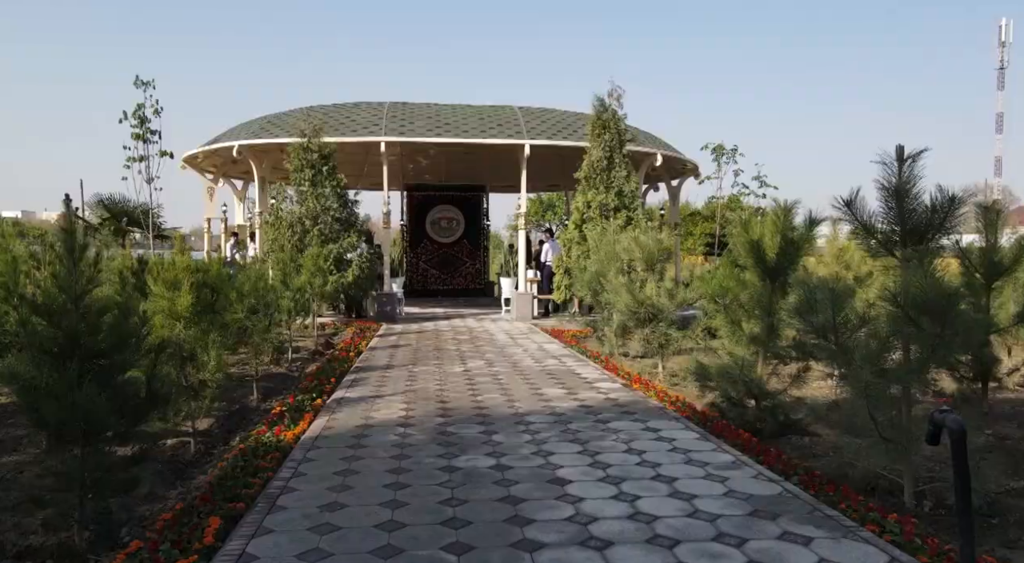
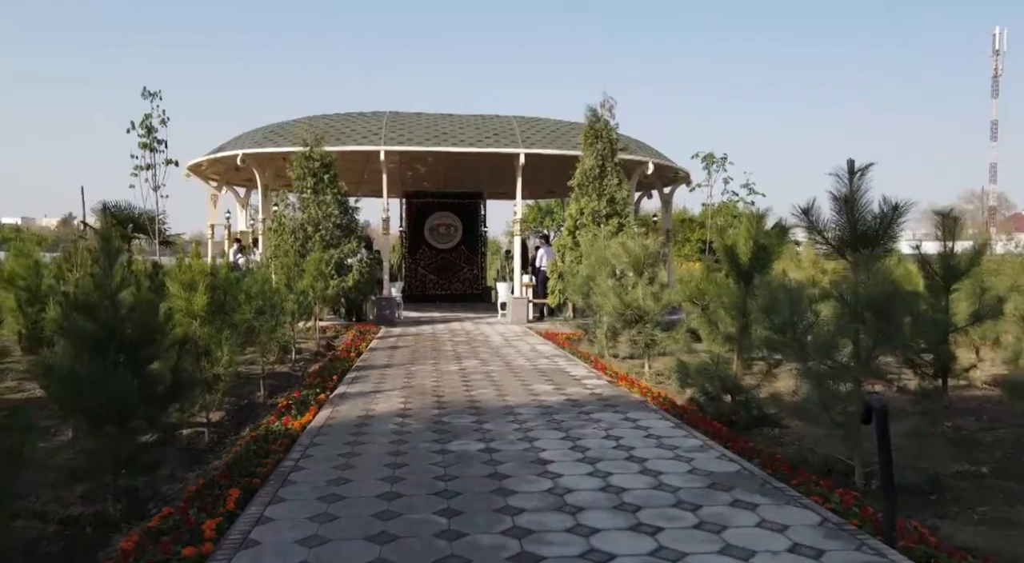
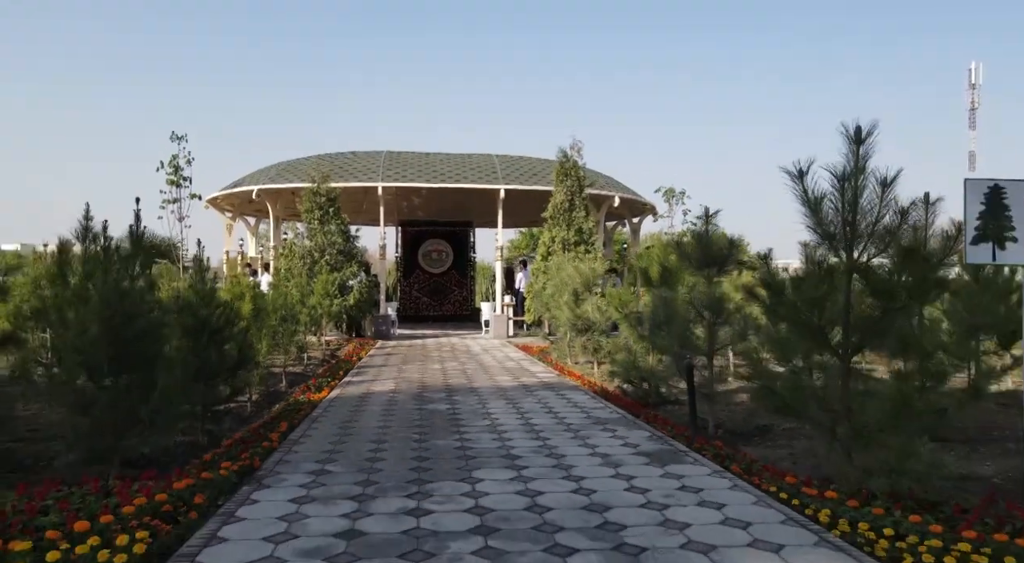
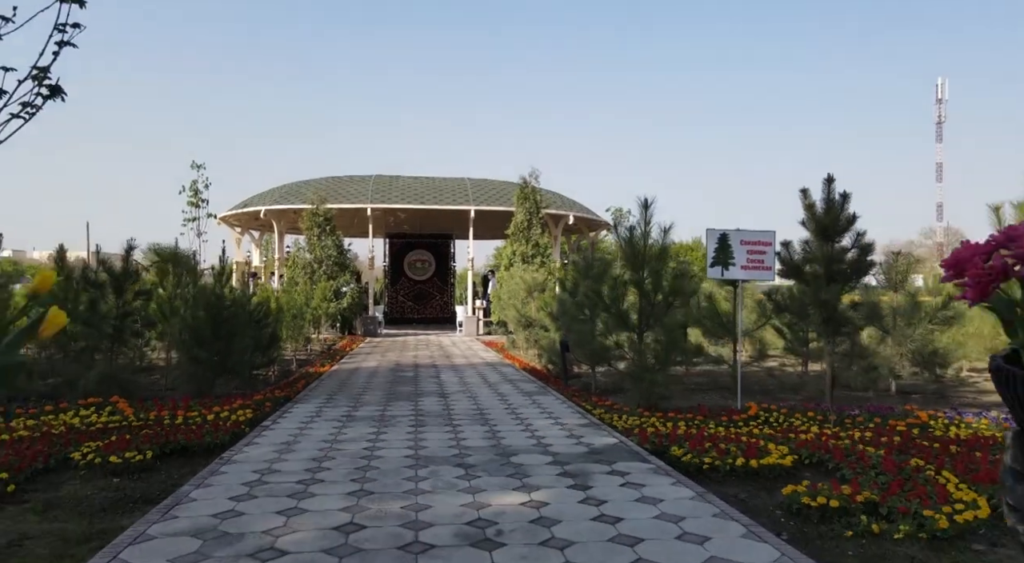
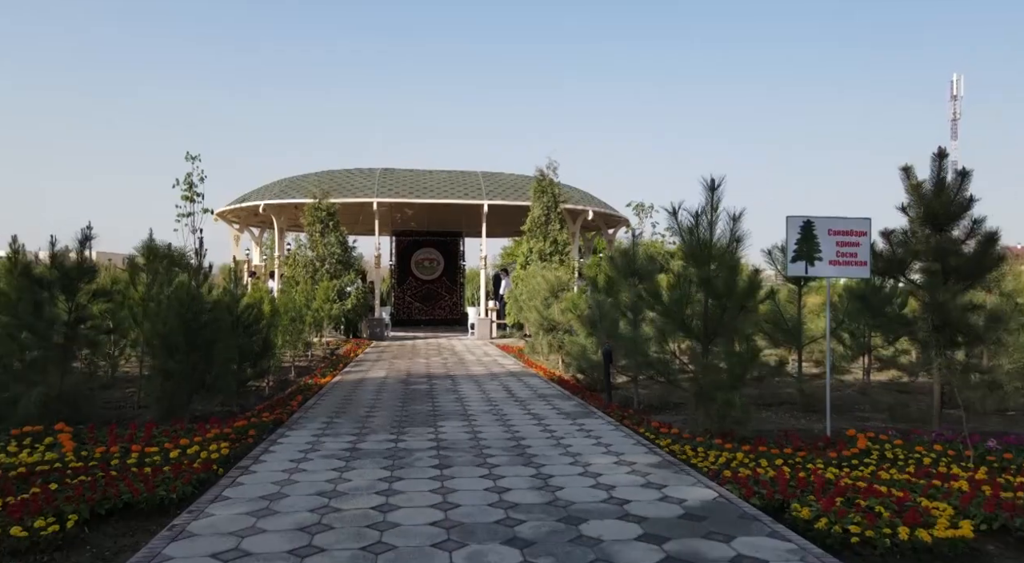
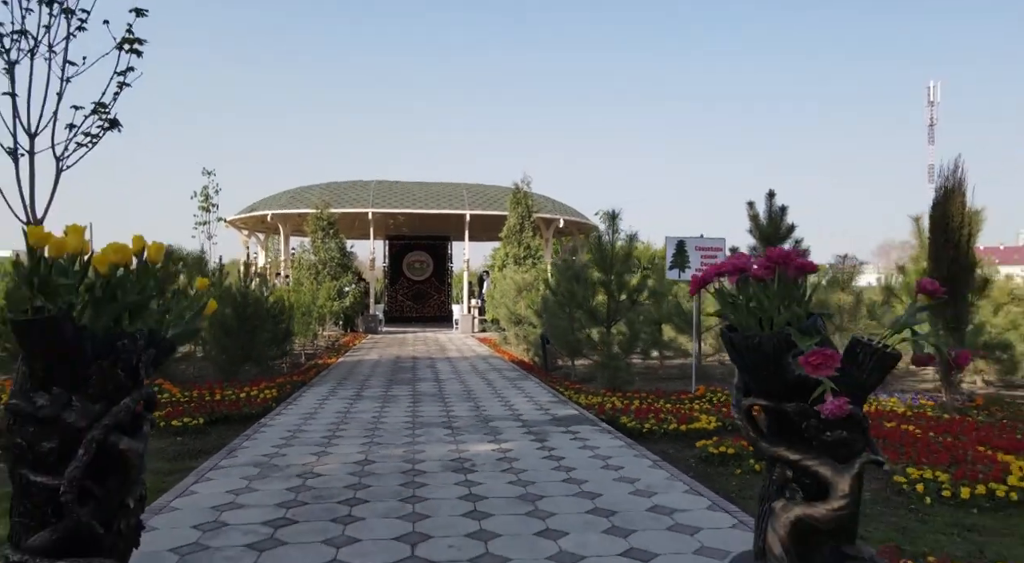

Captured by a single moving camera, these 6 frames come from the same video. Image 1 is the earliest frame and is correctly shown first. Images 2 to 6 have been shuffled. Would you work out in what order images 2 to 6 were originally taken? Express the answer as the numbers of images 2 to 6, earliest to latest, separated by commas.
2, 3, 5, 4, 6
